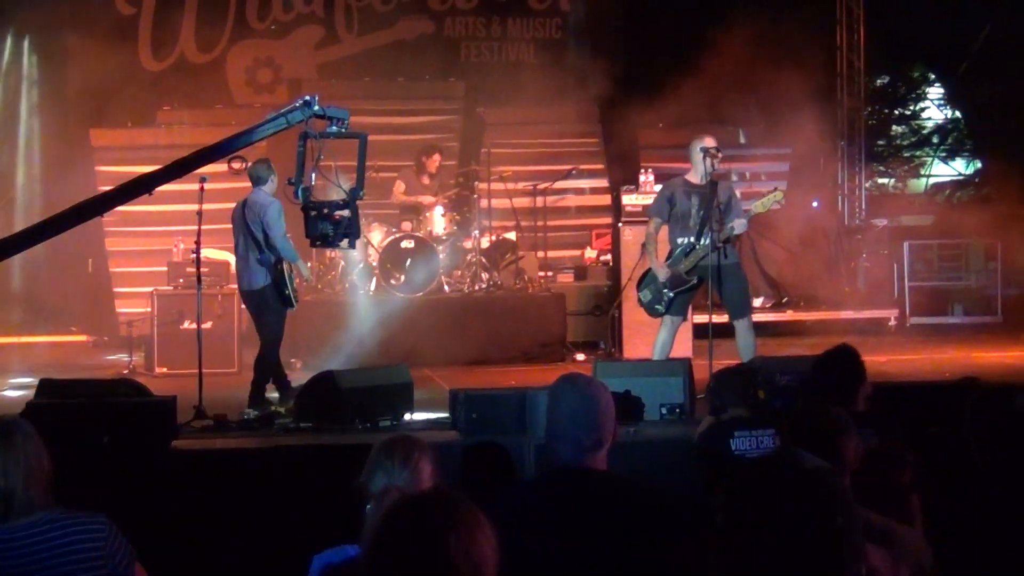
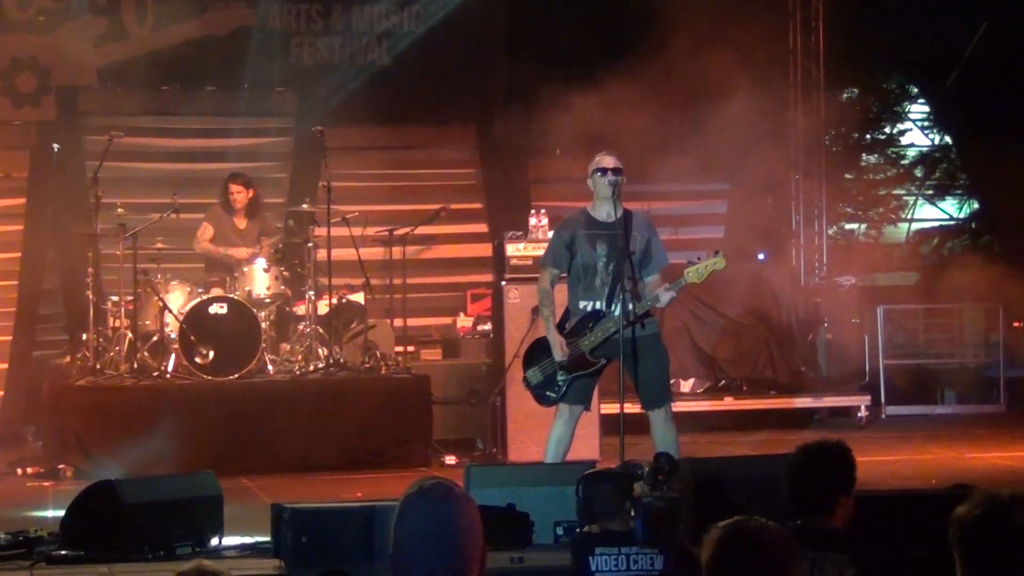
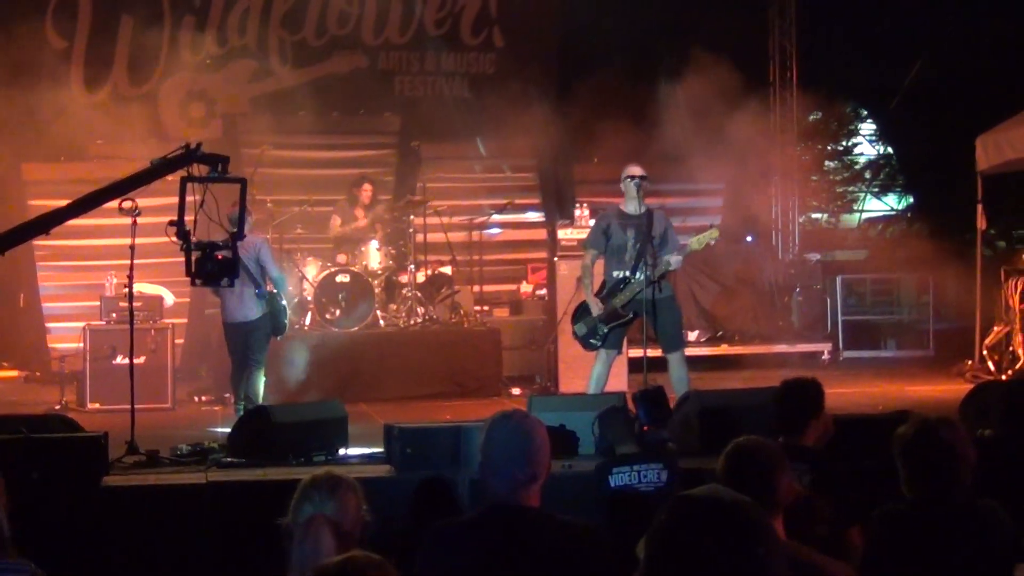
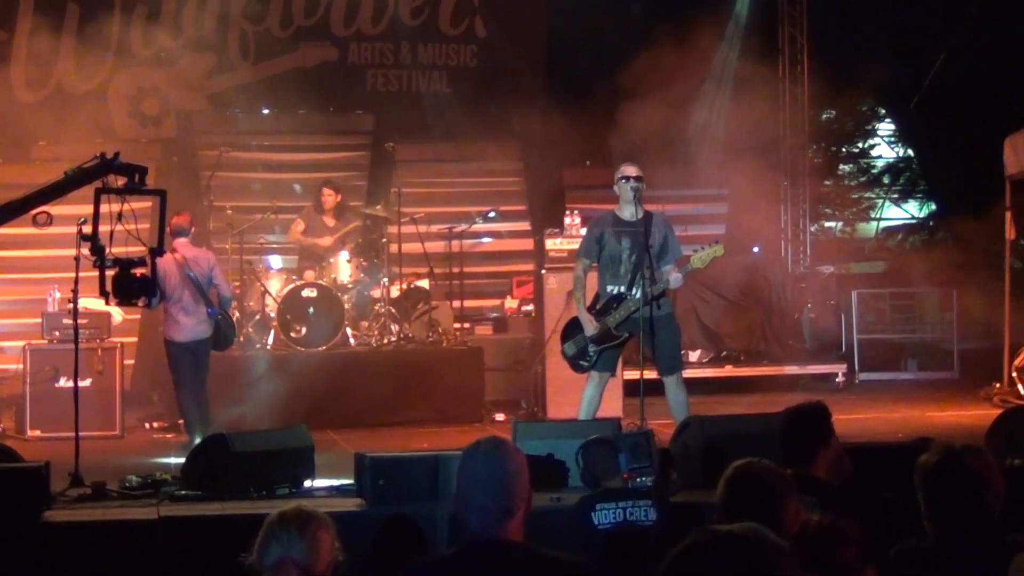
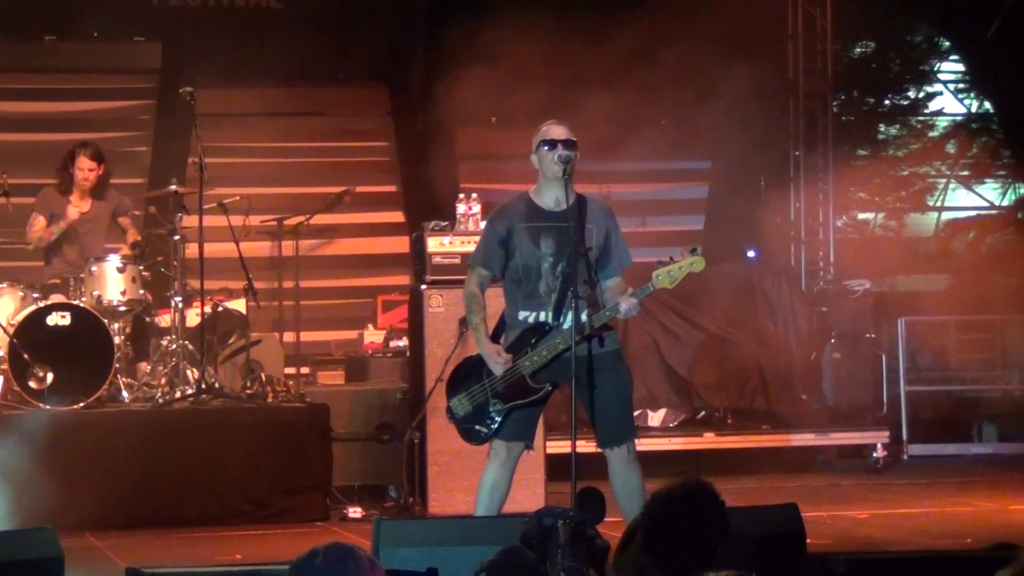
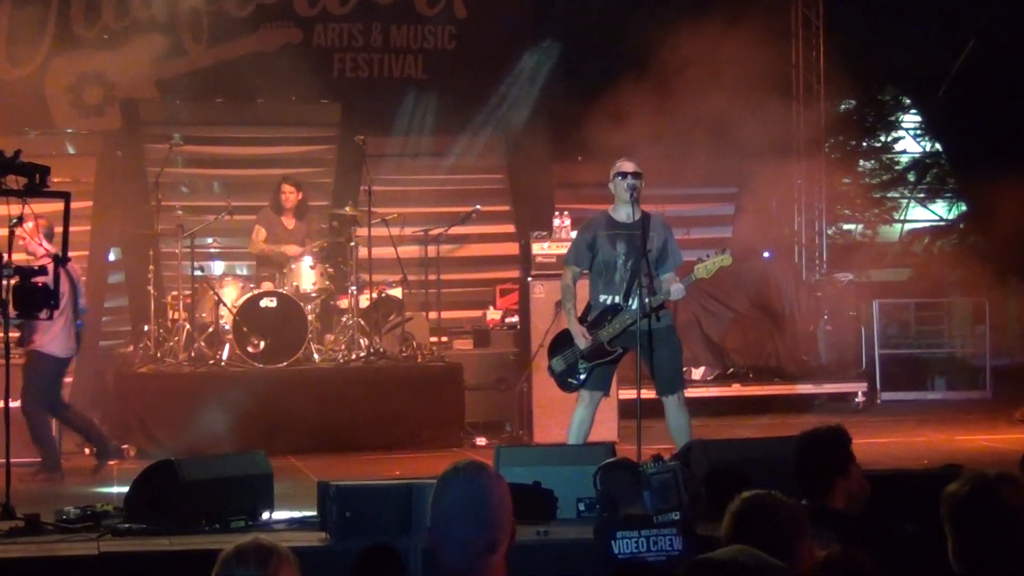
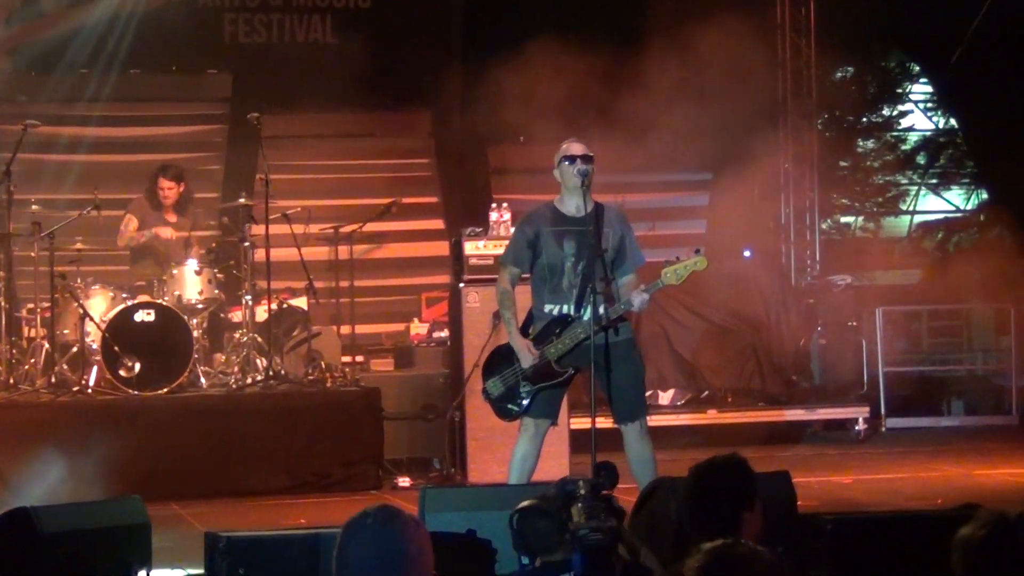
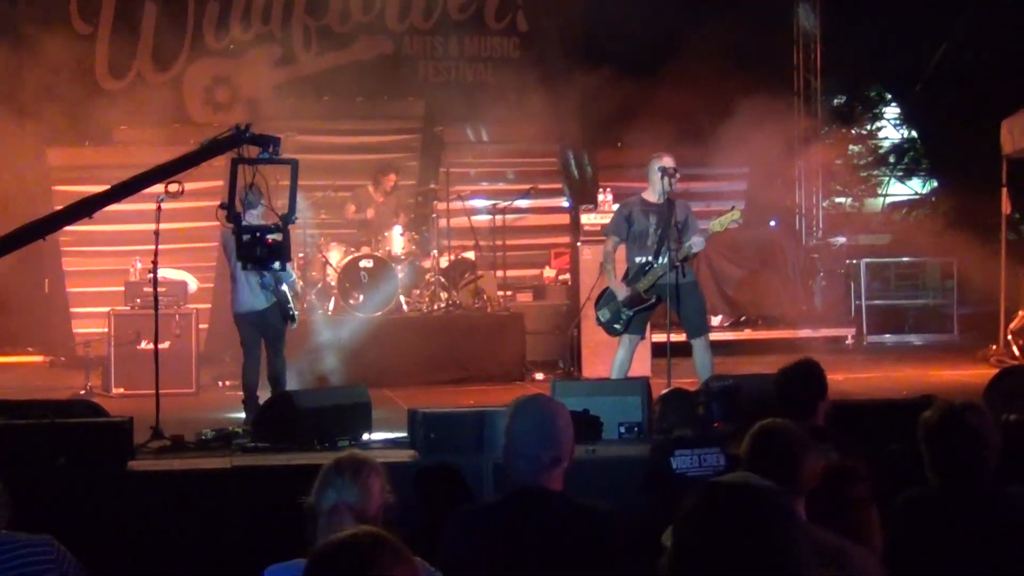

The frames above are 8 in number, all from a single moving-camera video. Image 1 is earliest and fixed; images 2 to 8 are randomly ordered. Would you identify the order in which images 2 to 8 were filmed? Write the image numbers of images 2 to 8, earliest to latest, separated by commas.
8, 3, 4, 6, 2, 7, 5
